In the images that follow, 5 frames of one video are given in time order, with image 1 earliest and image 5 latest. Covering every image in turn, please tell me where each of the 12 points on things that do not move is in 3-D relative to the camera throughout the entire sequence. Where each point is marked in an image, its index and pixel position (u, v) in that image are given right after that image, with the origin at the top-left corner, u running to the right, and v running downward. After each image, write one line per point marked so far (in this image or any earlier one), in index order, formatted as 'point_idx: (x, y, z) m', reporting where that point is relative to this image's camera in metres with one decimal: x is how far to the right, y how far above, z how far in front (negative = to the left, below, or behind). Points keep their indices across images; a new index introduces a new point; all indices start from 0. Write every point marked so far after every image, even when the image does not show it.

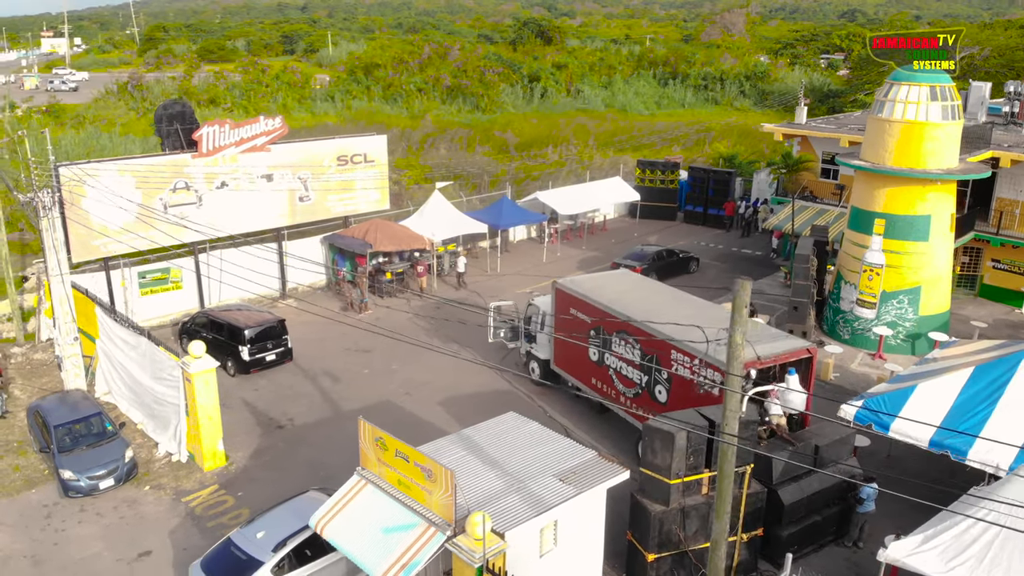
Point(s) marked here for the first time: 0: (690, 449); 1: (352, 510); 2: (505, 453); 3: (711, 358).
0: (+2.6, -2.4, +11.5) m
1: (-2.1, -3.0, +10.5) m
2: (-0.1, -2.4, +11.5) m
3: (+3.4, -1.2, +13.3) m
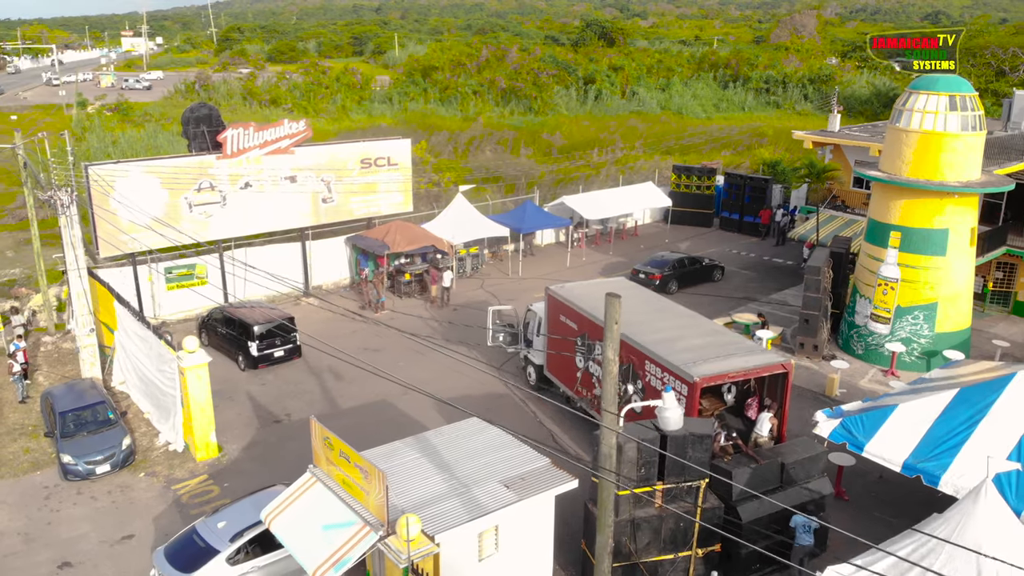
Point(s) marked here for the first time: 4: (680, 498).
0: (+1.9, -2.5, +11.5) m
1: (-2.9, -3.0, +10.9) m
2: (-0.8, -2.5, +11.7) m
3: (+2.8, -1.4, +13.2) m
4: (+2.5, -3.2, +11.9) m
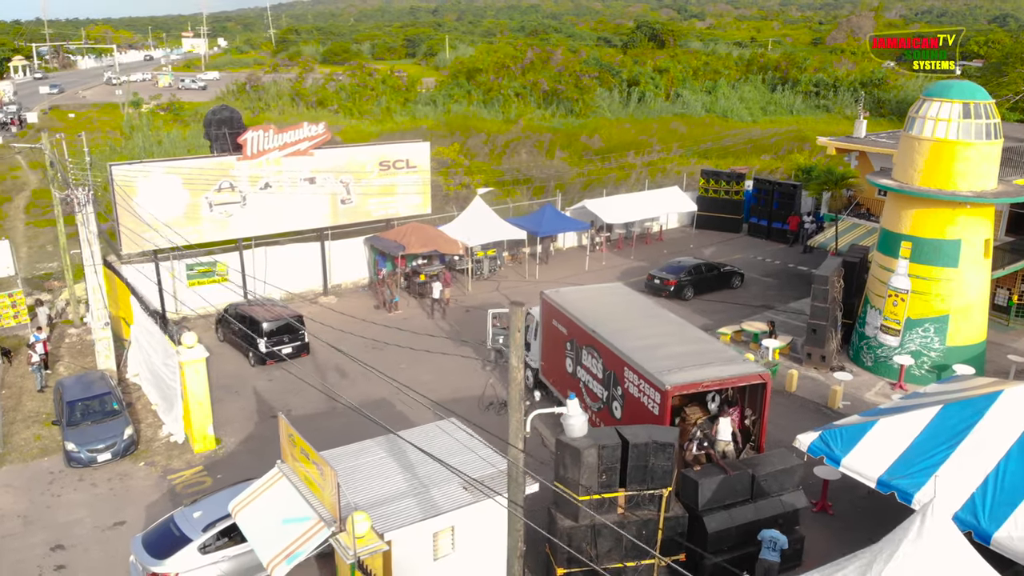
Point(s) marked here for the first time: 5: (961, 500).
0: (+1.3, -2.6, +11.5) m
1: (-3.6, -3.0, +11.2) m
2: (-1.3, -2.6, +11.9) m
3: (+2.4, -1.5, +13.2) m
4: (+2.0, -3.3, +11.9) m
5: (+6.6, -3.2, +11.5) m
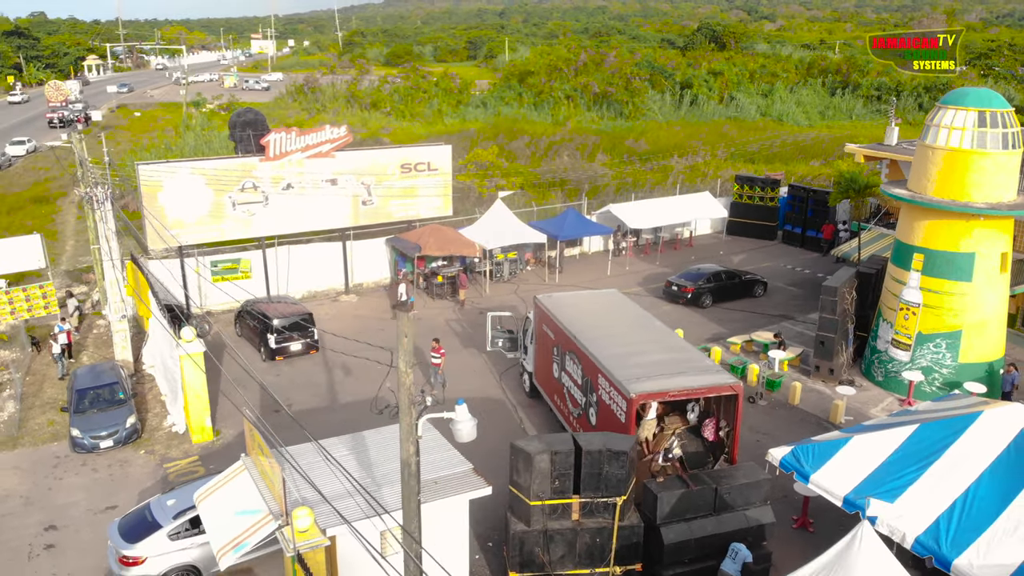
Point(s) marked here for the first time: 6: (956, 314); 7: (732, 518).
0: (+0.6, -2.7, +11.6) m
1: (-4.3, -3.0, +11.7) m
2: (-2.0, -2.6, +12.2) m
3: (+1.8, -1.7, +13.1) m
4: (+1.3, -3.4, +11.9) m
5: (+5.9, -3.4, +11.2) m
6: (+10.7, -0.6, +18.8) m
7: (+3.5, -3.7, +12.5) m
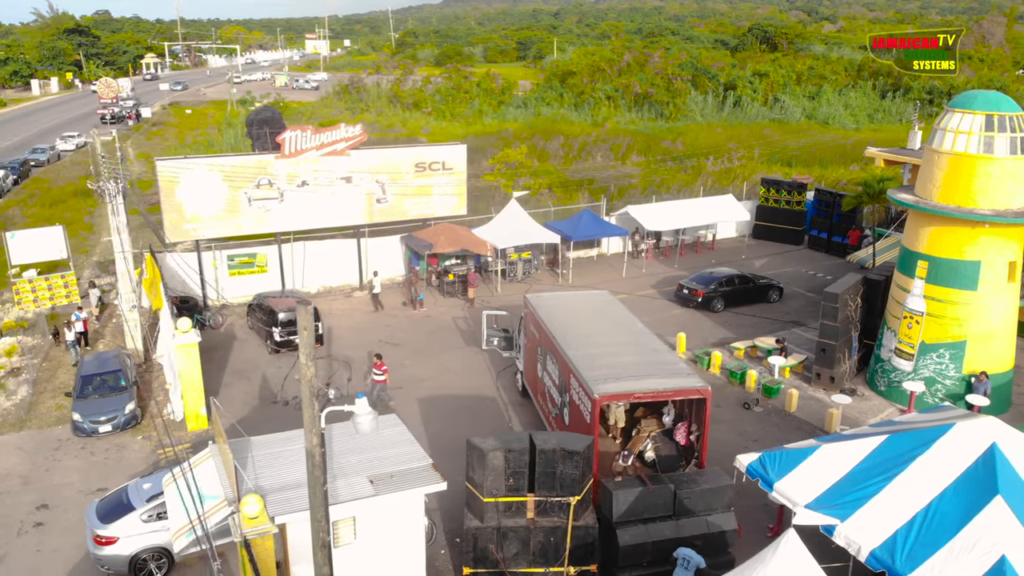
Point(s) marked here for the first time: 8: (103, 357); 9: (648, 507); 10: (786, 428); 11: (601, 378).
0: (-0.1, -2.7, +11.7) m
1: (-5.0, -2.9, +12.0) m
2: (-2.6, -2.6, +12.4) m
3: (+1.3, -1.7, +13.1) m
4: (+0.6, -3.4, +11.9) m
5: (+5.2, -3.5, +11.0) m
6: (+10.5, -0.8, +18.3) m
7: (+2.9, -3.7, +12.4) m
8: (-10.0, -1.7, +19.2) m
9: (+2.2, -3.5, +12.3) m
10: (+6.5, -3.3, +18.4) m
11: (+1.5, -1.5, +13.3) m
